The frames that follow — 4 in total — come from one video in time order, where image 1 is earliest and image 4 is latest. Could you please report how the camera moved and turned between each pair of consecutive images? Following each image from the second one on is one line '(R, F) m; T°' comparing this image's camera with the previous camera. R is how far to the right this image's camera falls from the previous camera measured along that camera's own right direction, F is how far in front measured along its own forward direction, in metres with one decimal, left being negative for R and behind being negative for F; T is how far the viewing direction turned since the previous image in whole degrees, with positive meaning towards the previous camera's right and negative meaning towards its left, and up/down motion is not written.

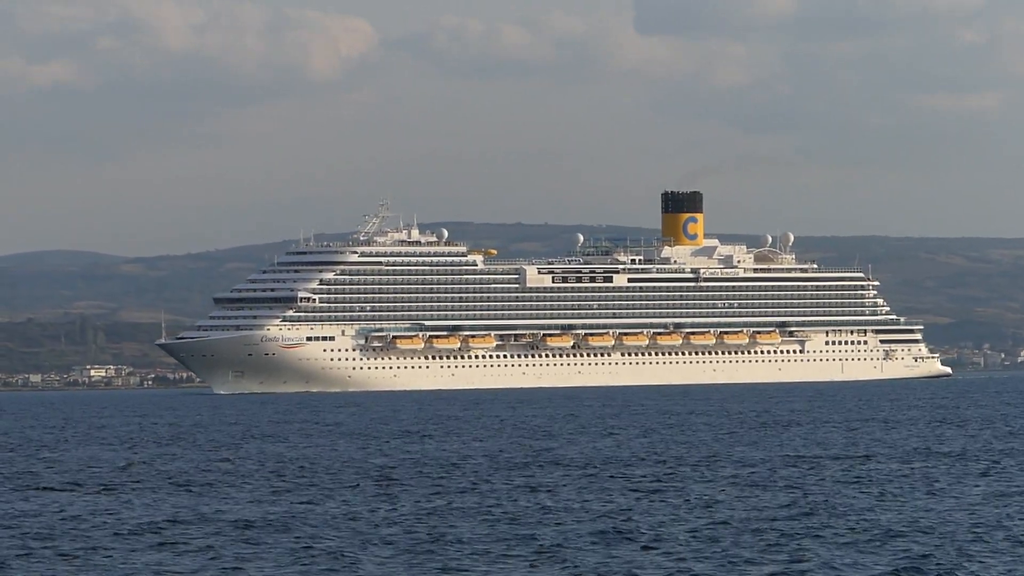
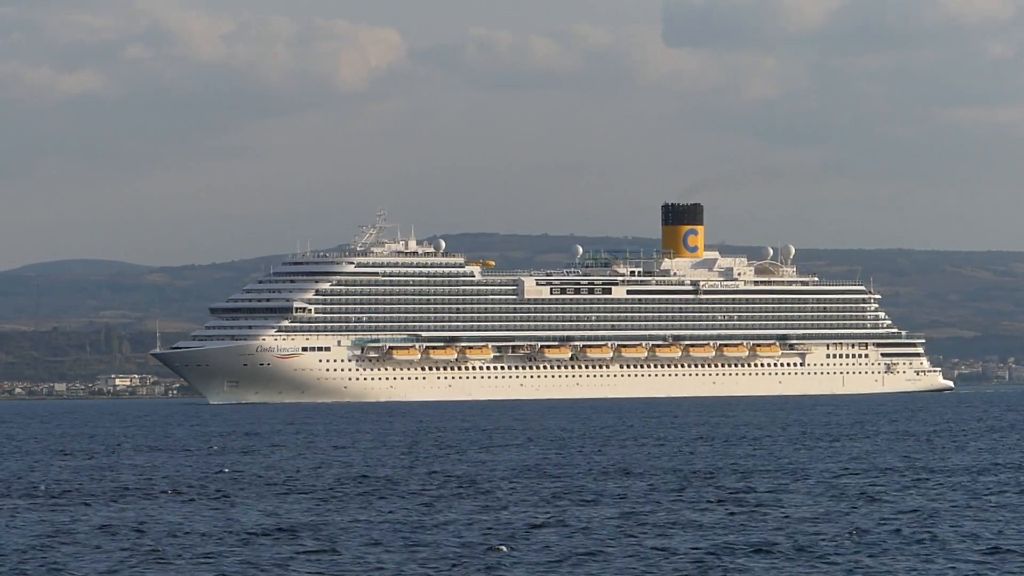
(+1.3, +0.3) m; -1°
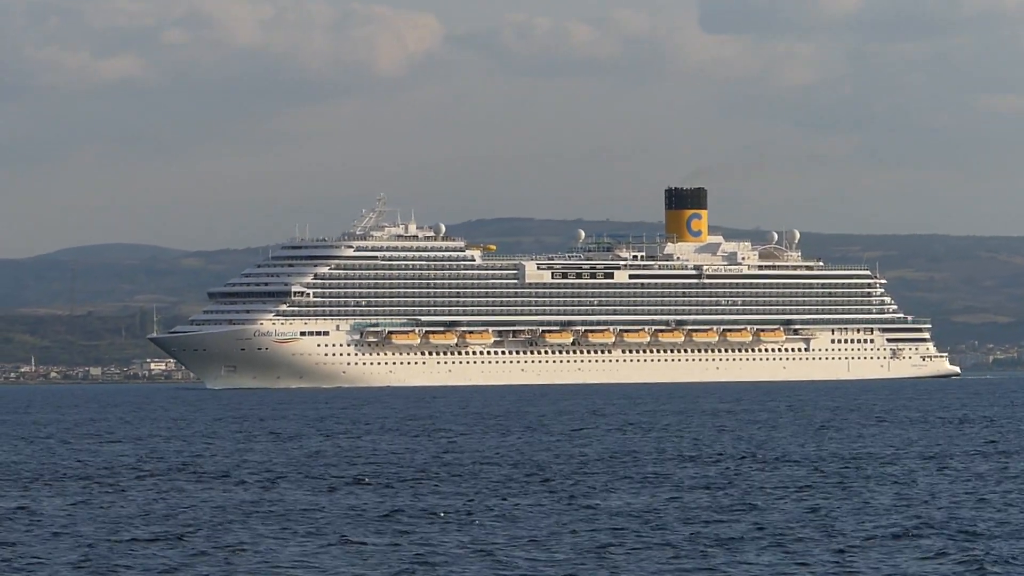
(+1.2, +0.8) m; -1°
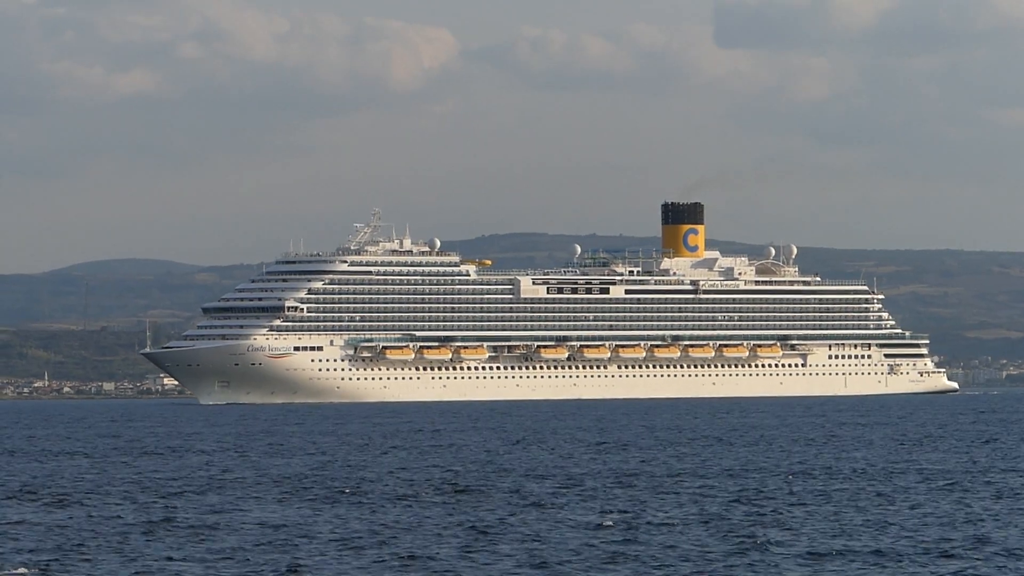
(+0.6, +0.4) m; 0°
